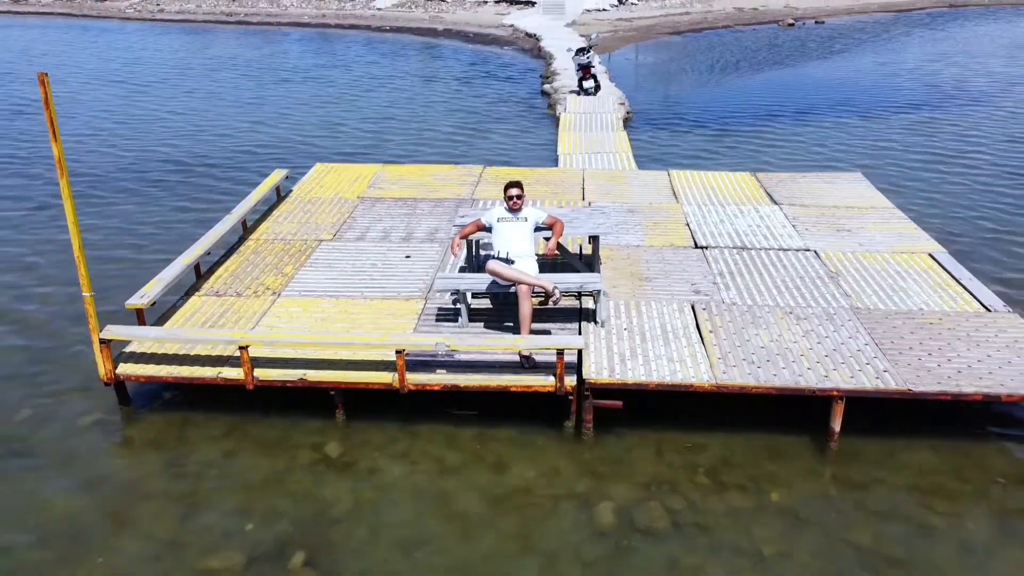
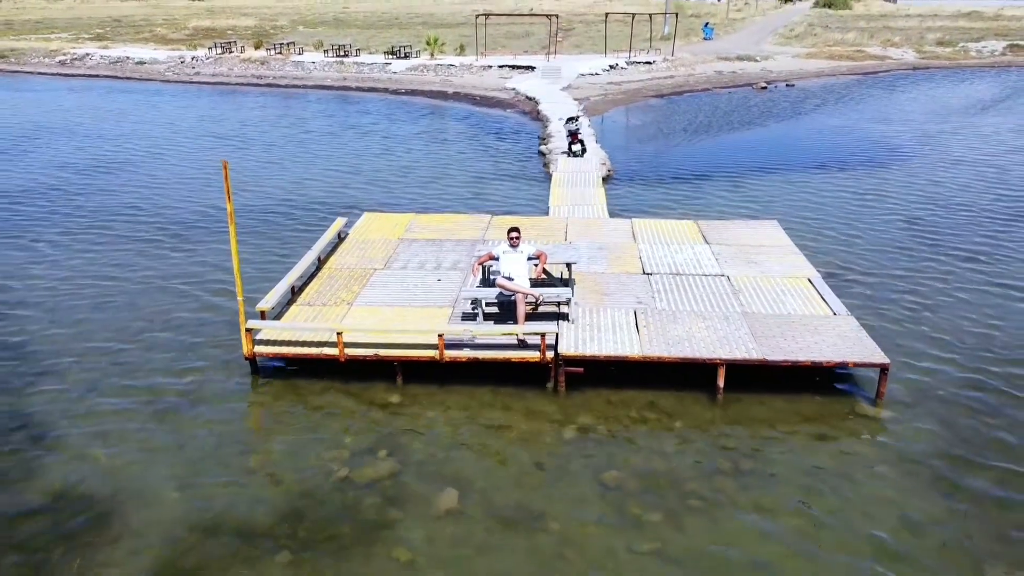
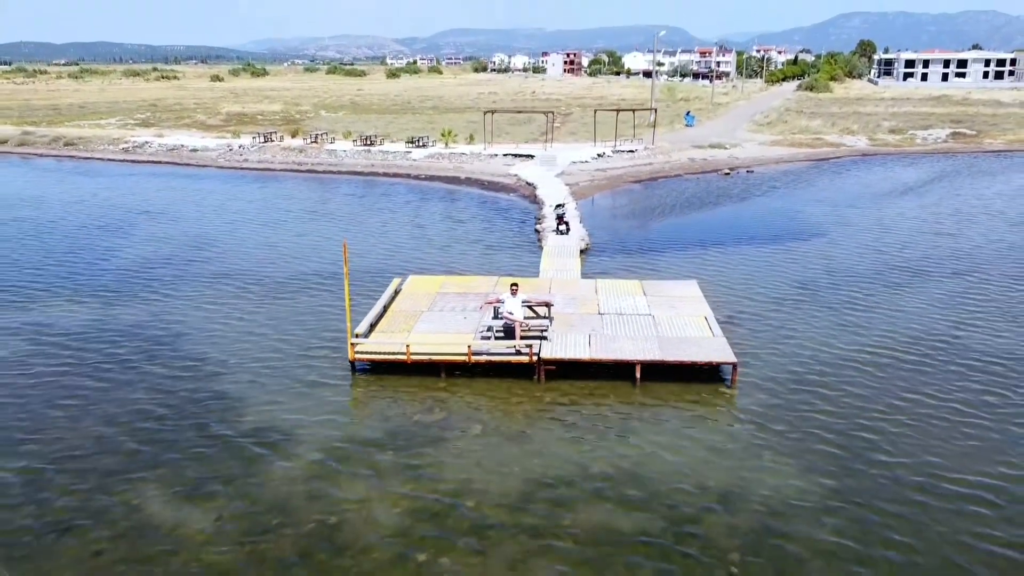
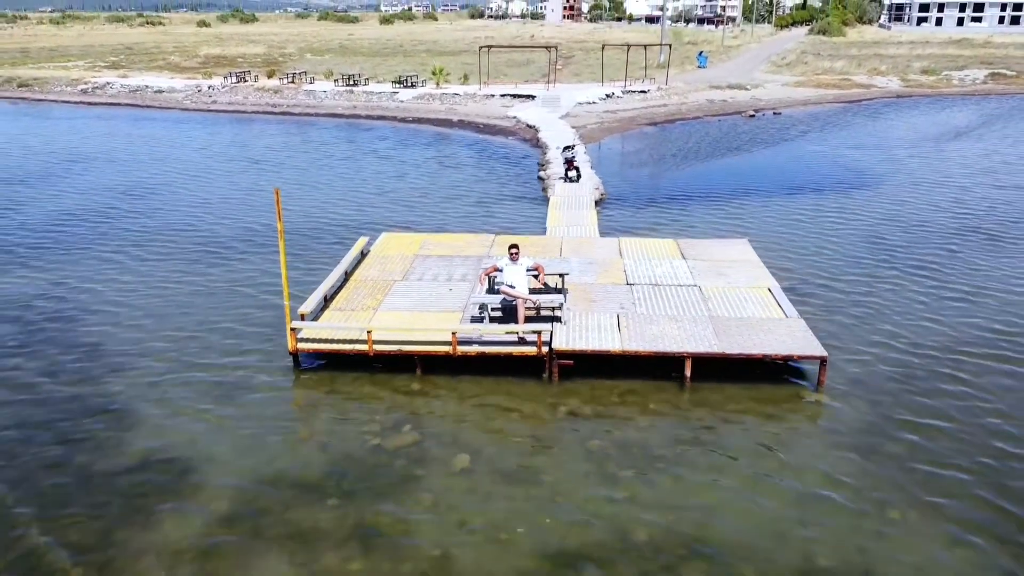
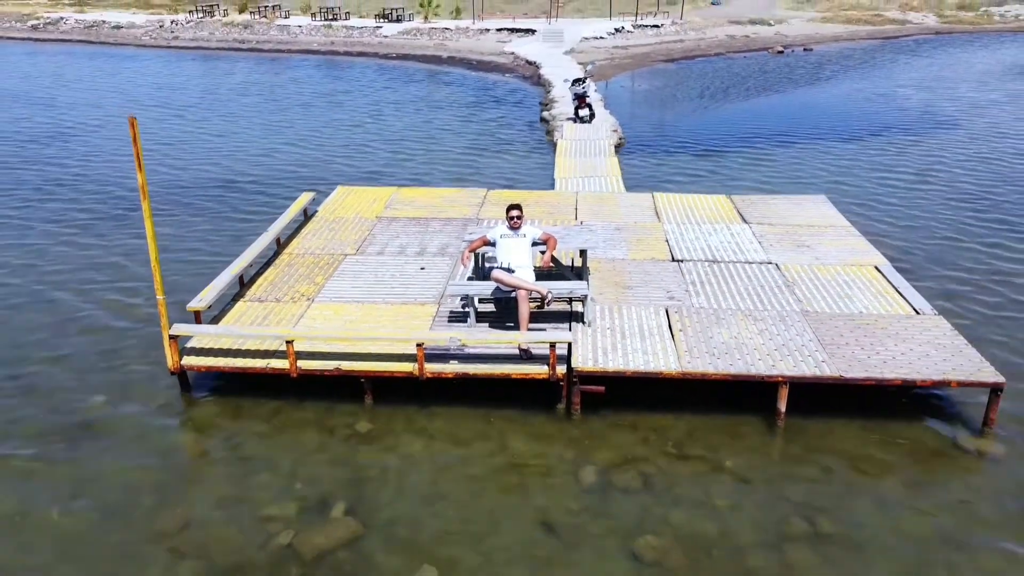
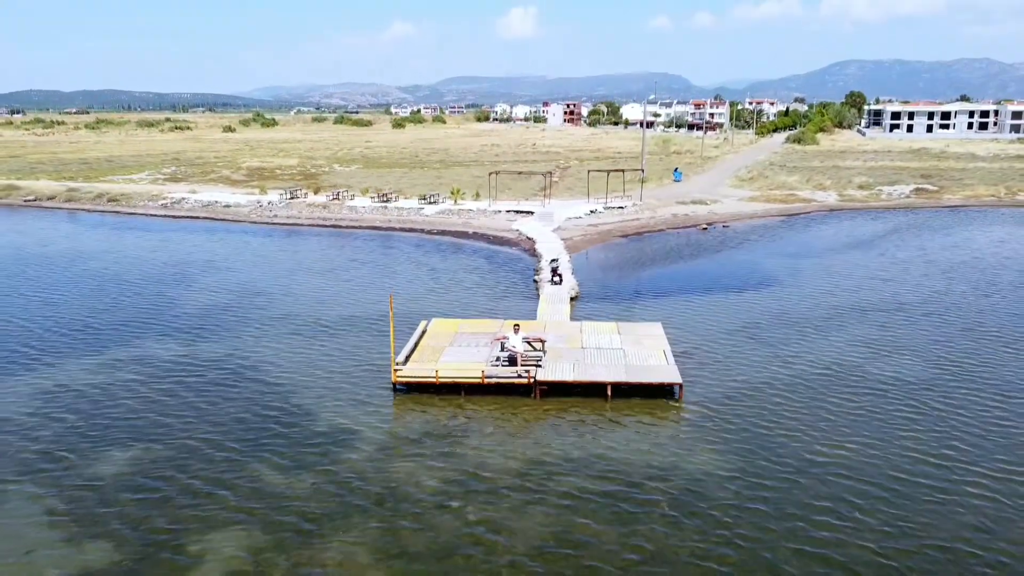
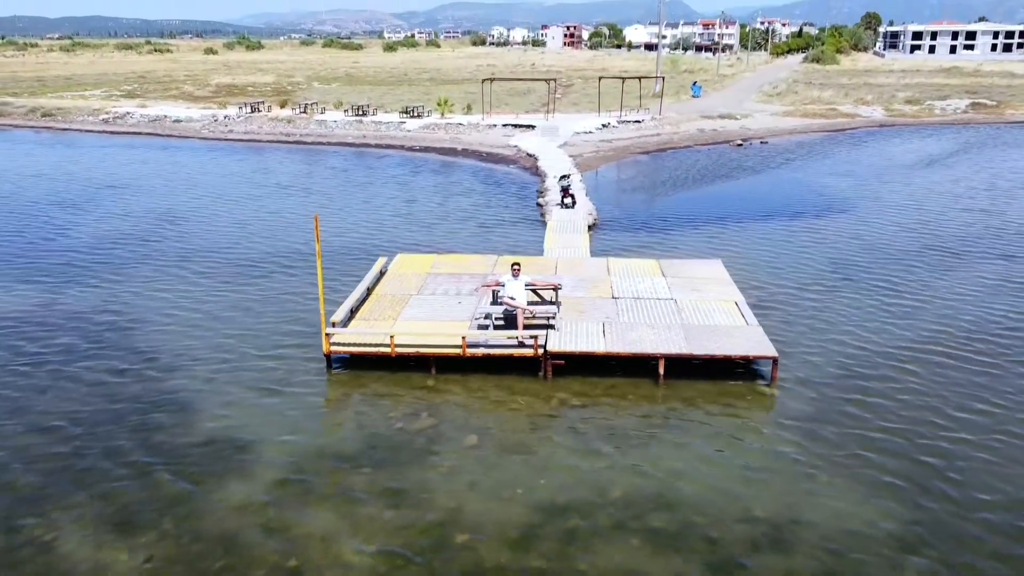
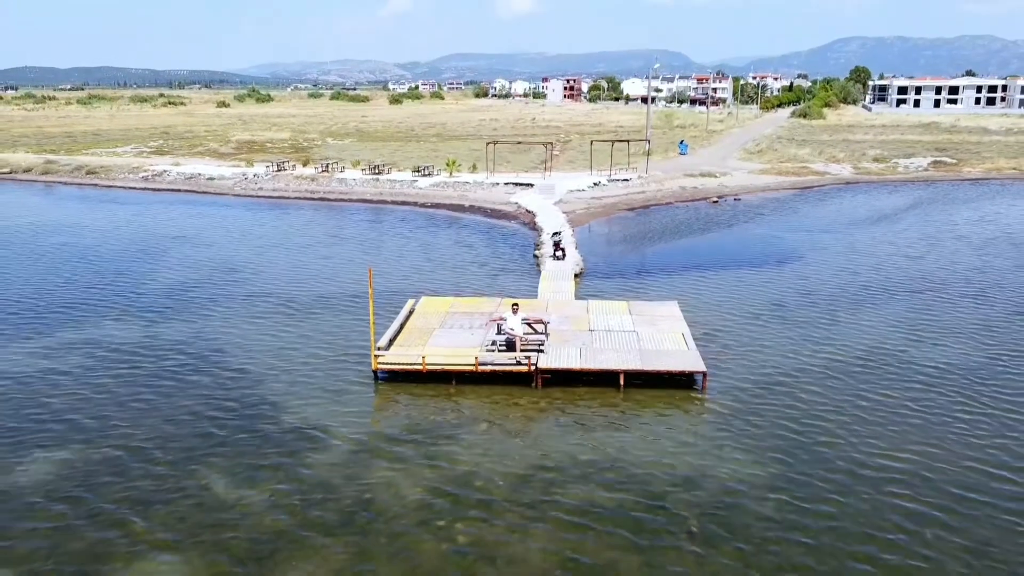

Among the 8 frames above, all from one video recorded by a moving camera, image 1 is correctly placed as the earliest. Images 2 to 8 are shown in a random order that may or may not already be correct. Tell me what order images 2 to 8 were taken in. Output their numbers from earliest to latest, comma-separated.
5, 2, 4, 7, 3, 8, 6
